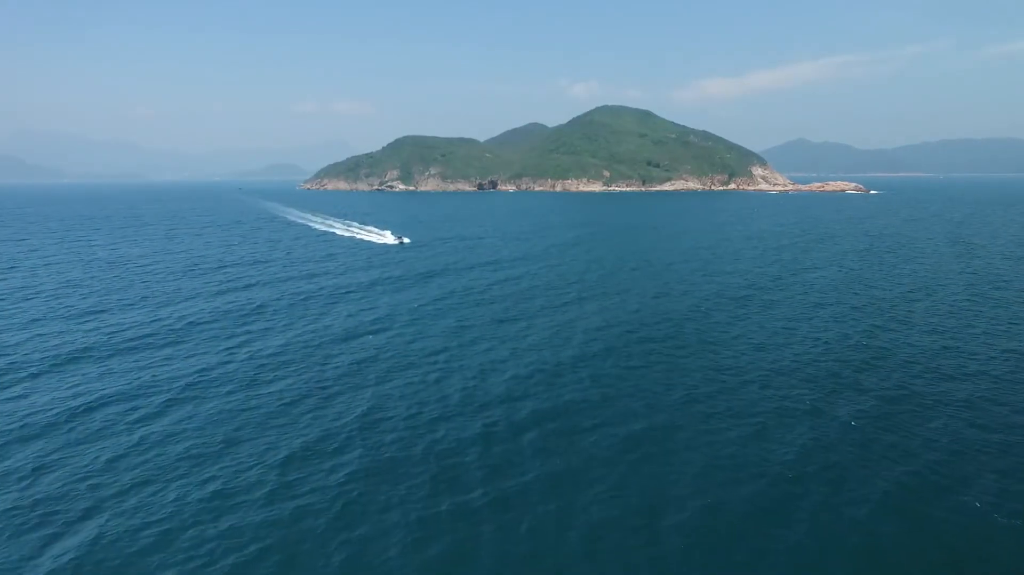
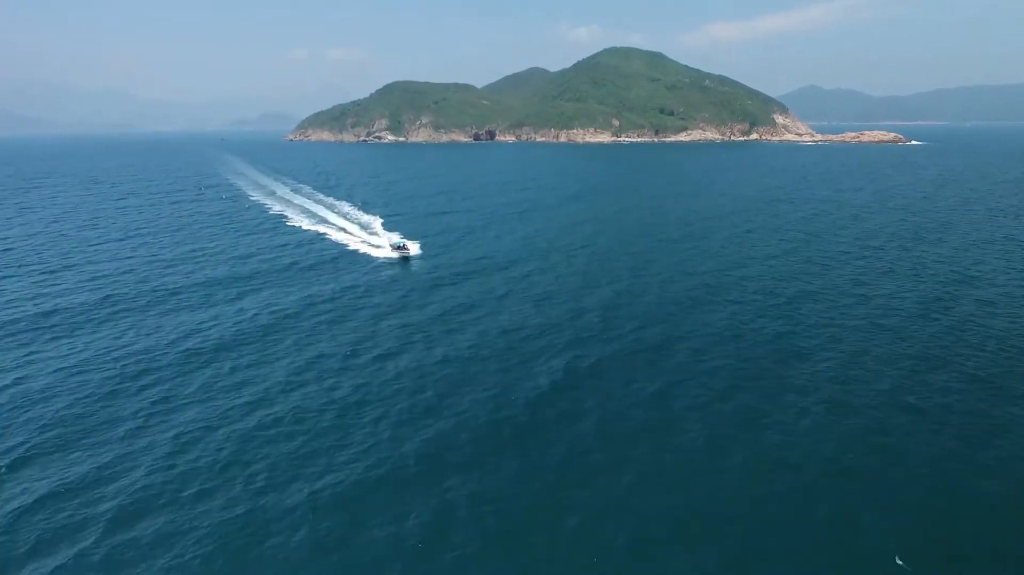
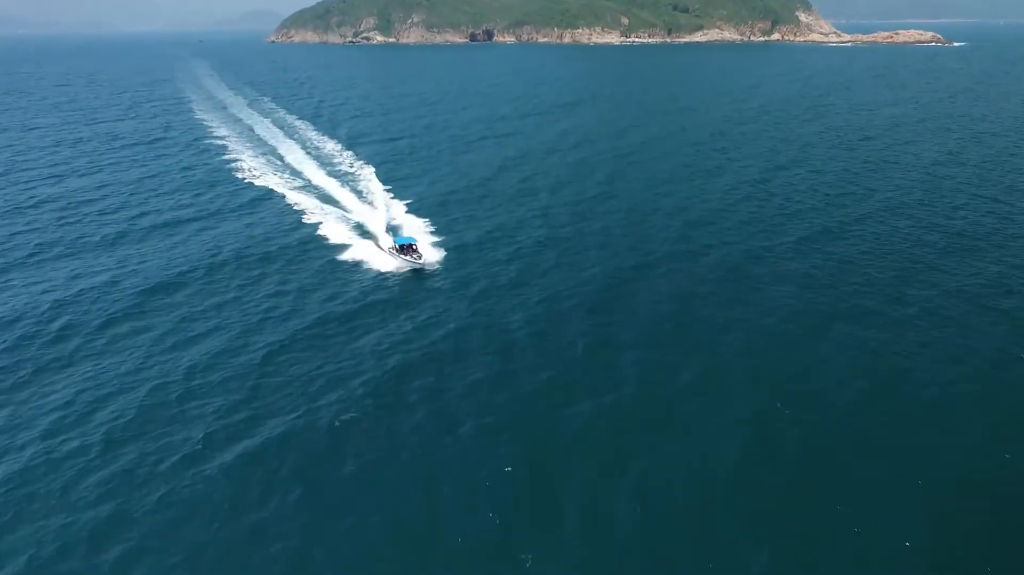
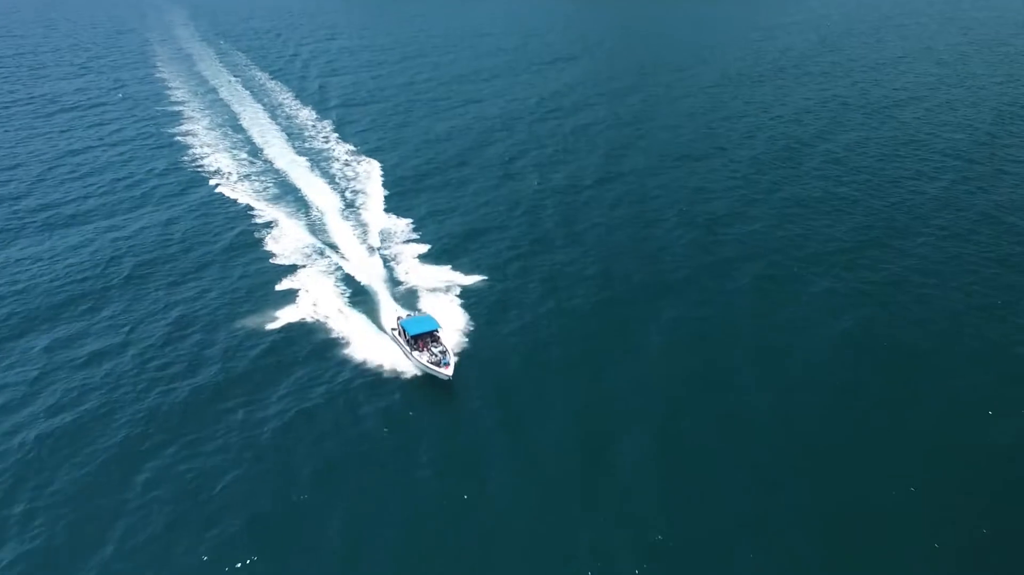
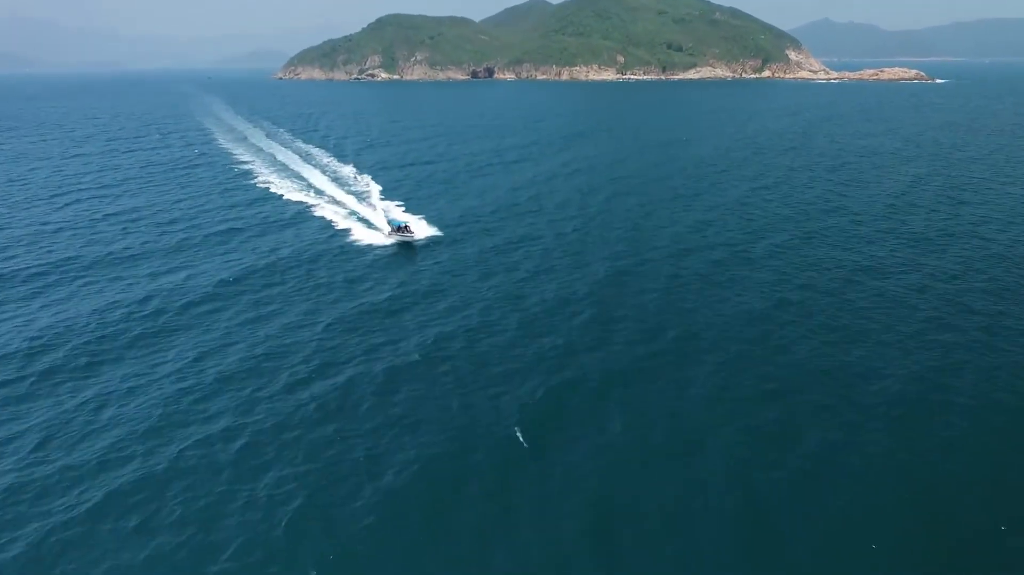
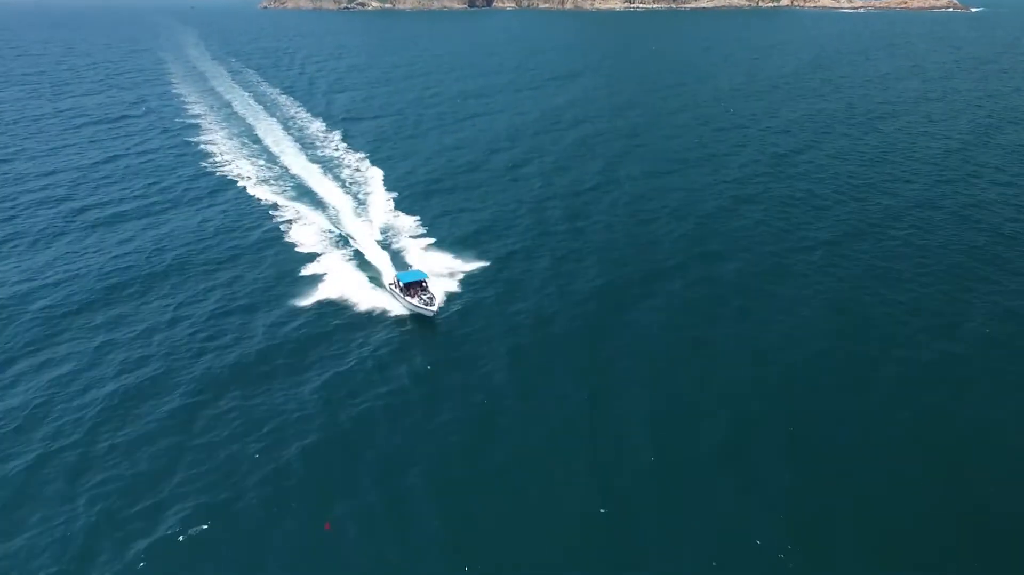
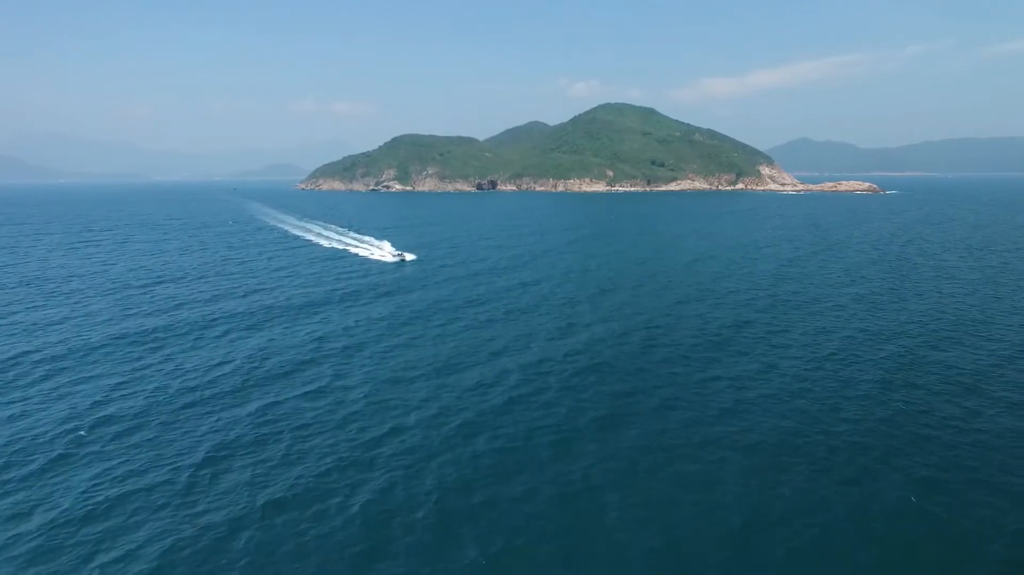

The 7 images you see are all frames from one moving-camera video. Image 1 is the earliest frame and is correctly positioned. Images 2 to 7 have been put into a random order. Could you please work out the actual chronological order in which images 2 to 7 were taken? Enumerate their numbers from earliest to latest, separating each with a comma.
7, 2, 5, 3, 6, 4
